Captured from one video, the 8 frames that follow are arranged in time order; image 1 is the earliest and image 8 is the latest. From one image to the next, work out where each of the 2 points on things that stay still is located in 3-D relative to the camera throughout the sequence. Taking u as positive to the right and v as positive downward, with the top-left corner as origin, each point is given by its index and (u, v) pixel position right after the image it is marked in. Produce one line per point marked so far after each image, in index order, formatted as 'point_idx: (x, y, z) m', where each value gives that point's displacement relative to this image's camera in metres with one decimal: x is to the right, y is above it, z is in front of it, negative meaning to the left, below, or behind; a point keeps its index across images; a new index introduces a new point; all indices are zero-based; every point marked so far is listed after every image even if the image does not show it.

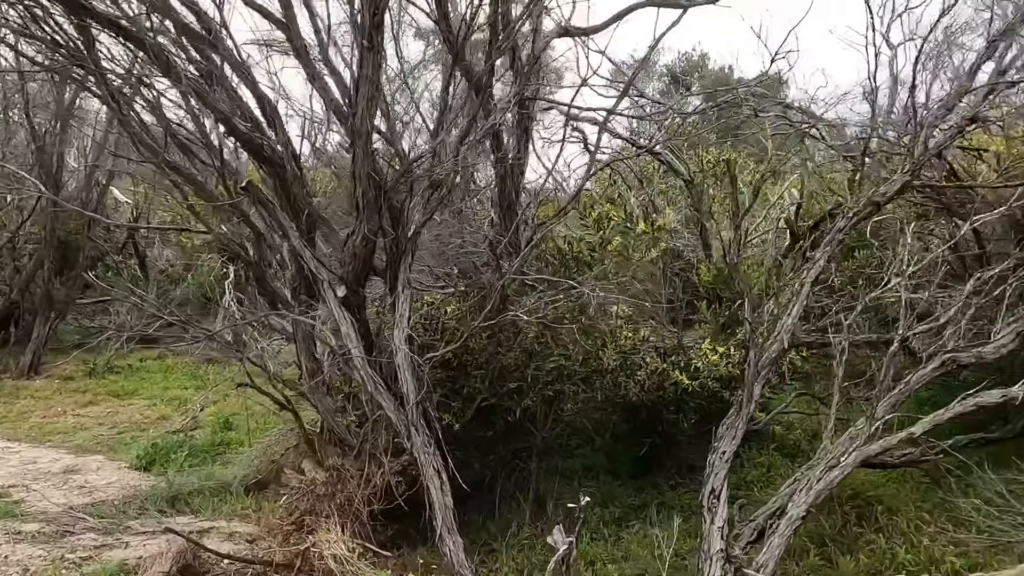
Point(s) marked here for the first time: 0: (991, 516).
0: (+3.0, -1.4, +4.6) m
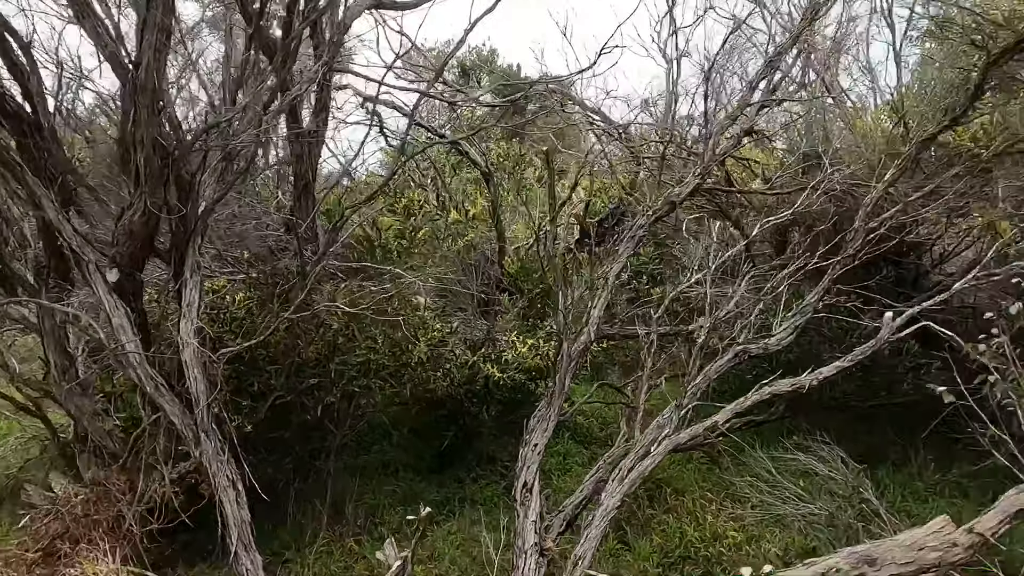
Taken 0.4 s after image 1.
0: (+1.7, -1.4, +5.1) m
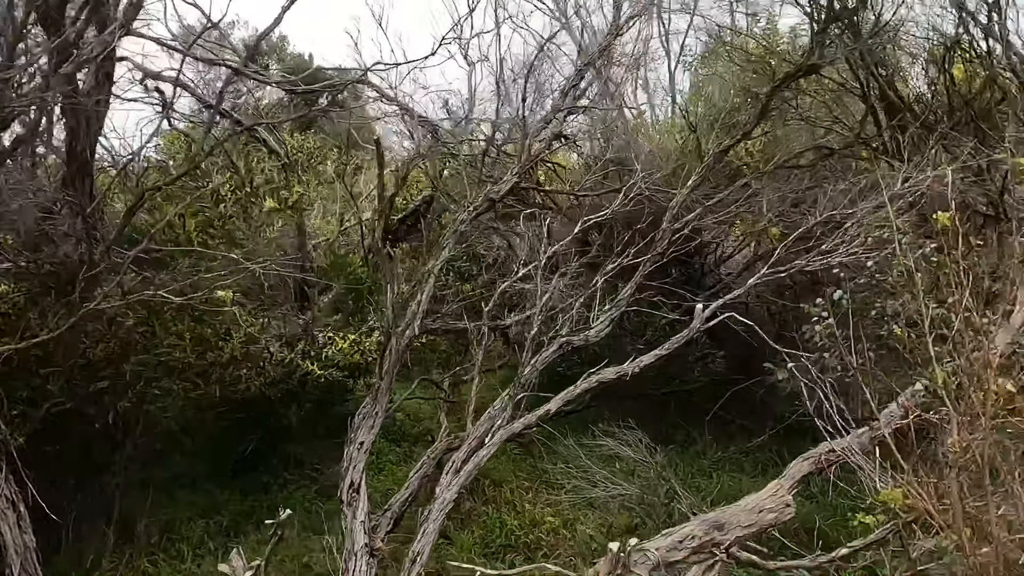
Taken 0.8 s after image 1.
0: (+0.5, -1.4, +5.4) m
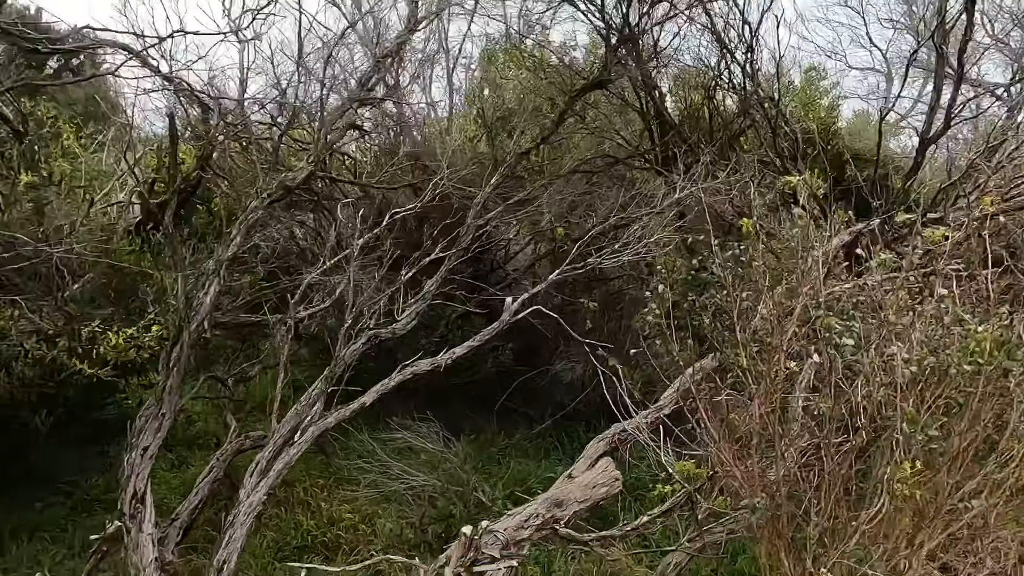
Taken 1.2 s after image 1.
0: (-1.0, -1.3, +5.3) m
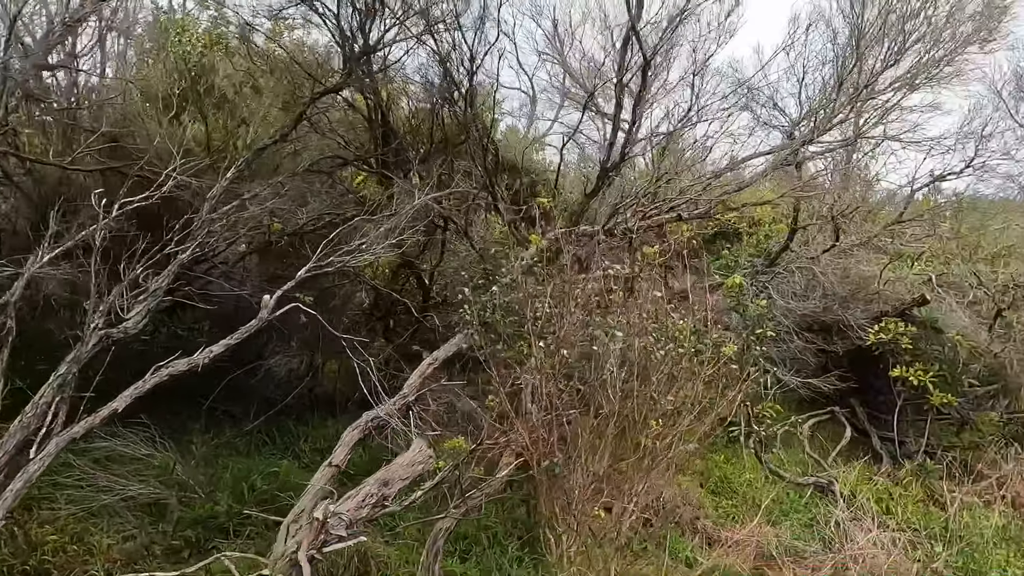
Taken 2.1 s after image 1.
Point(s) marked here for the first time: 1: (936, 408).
0: (-2.8, -1.3, +4.8) m
1: (+4.2, -1.2, +7.4) m
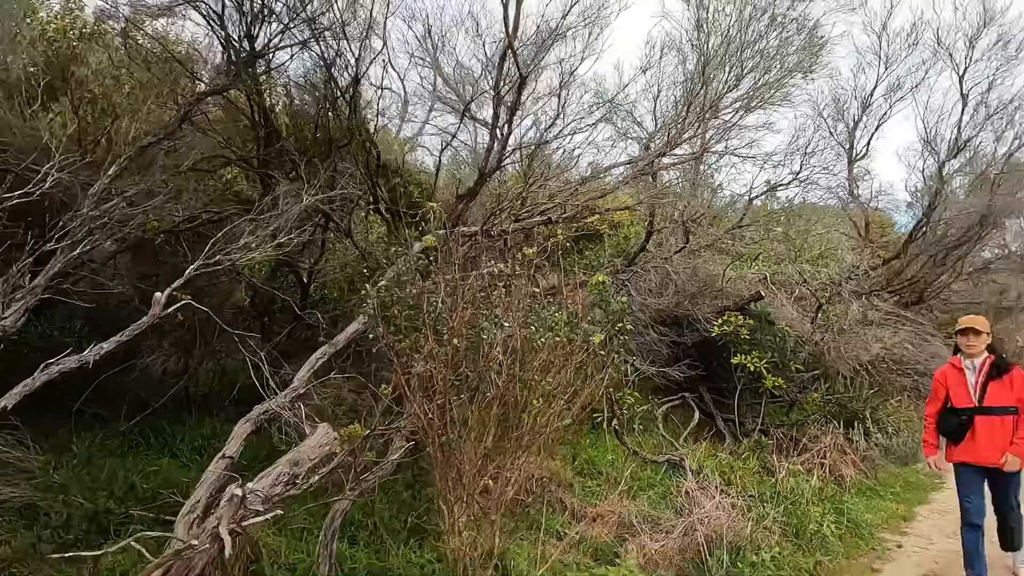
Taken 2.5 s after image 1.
0: (-3.6, -1.3, +4.6) m
1: (+2.9, -1.1, +8.4) m
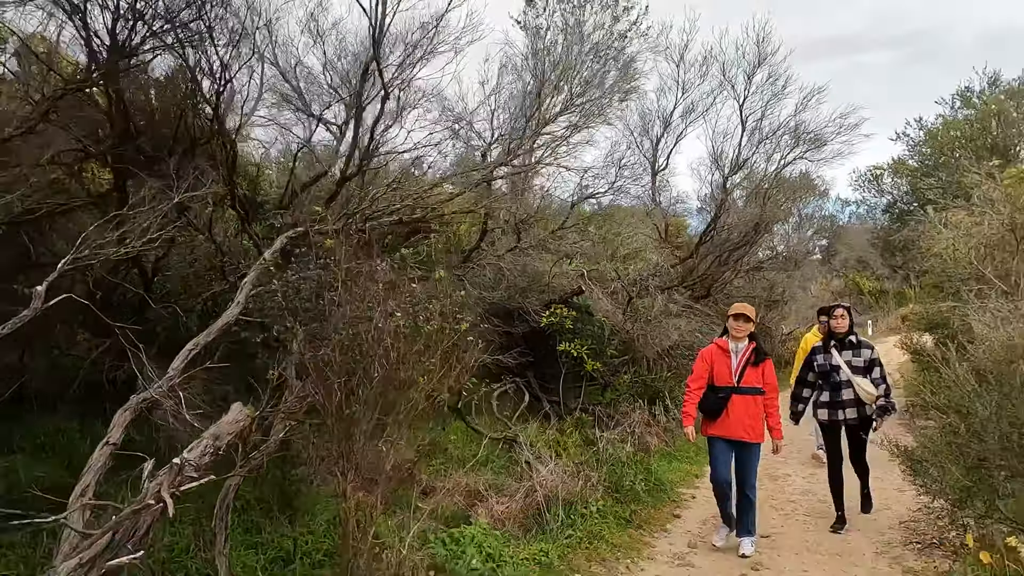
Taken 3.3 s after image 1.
0: (-4.4, -1.2, +4.3) m
1: (+1.0, -1.1, +9.5) m
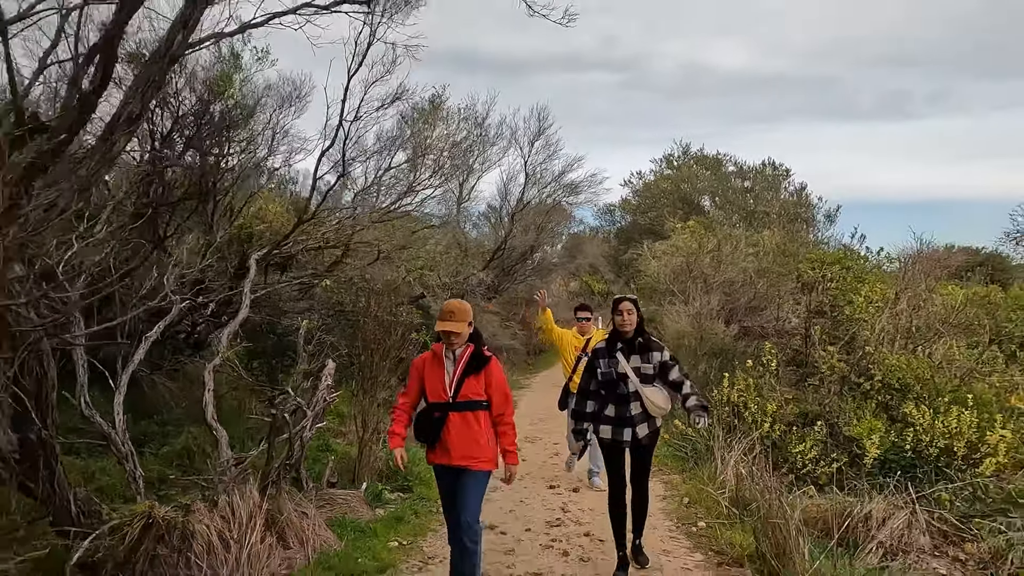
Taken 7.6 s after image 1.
0: (-4.8, -1.3, +6.7) m
1: (-1.5, -1.2, +13.3) m
